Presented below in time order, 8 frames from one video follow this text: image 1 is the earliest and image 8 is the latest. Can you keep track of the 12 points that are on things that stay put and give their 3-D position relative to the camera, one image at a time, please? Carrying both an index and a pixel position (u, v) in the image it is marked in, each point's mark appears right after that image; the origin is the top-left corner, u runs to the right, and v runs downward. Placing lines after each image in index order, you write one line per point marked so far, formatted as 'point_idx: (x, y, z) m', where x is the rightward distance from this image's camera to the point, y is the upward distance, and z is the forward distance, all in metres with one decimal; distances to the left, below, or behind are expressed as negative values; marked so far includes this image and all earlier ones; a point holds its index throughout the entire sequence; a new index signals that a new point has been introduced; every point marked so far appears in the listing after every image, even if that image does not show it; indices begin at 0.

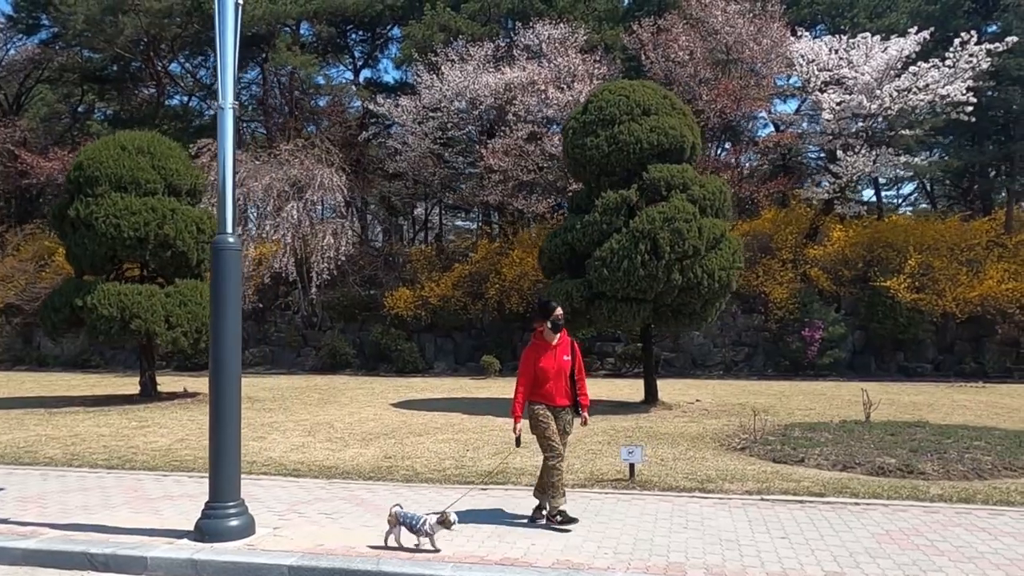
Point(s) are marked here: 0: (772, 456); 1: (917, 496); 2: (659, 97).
0: (+2.7, -1.7, +7.9) m
1: (+3.2, -1.7, +6.1) m
2: (+2.3, +2.9, +11.5) m
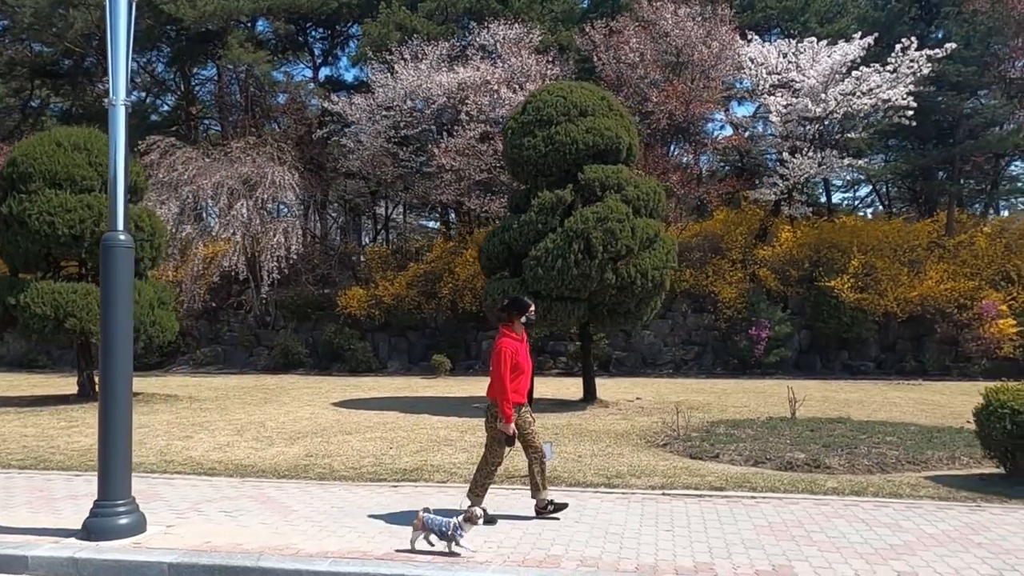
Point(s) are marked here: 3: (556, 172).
0: (+1.9, -1.7, +8.0) m
1: (+2.5, -1.7, +6.2) m
2: (+1.3, +2.9, +11.6) m
3: (+0.7, +1.8, +11.5) m
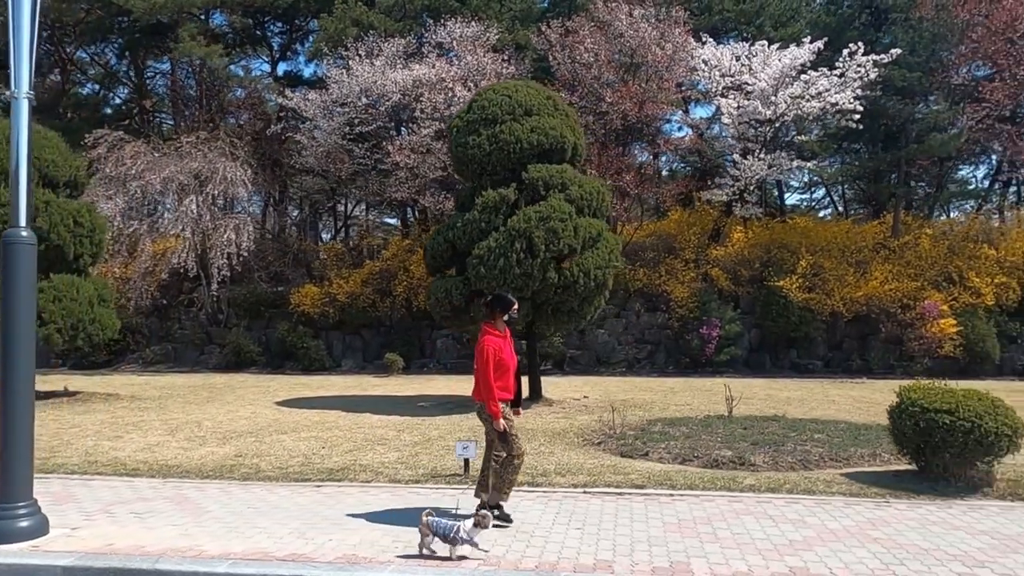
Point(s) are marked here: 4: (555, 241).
0: (+1.1, -1.7, +8.1) m
1: (+1.8, -1.7, +6.3) m
2: (+0.5, +2.9, +11.7) m
3: (-0.2, +1.8, +11.6) m
4: (+0.6, +0.7, +10.9) m
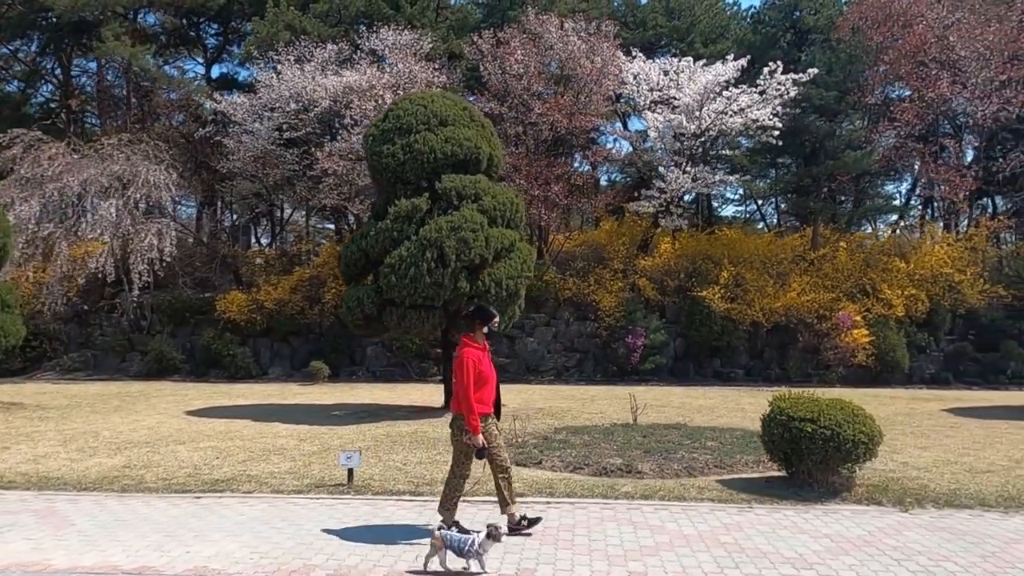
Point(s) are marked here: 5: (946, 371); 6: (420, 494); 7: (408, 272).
0: (0.0, -1.8, +8.2) m
1: (+0.8, -1.8, +6.5) m
2: (-0.8, +2.8, +11.8) m
3: (-1.5, +1.7, +11.6) m
4: (-0.7, +0.5, +11.0) m
5: (+11.4, -2.2, +20.0) m
6: (-0.8, -1.8, +6.5) m
7: (-1.5, +0.2, +11.0) m
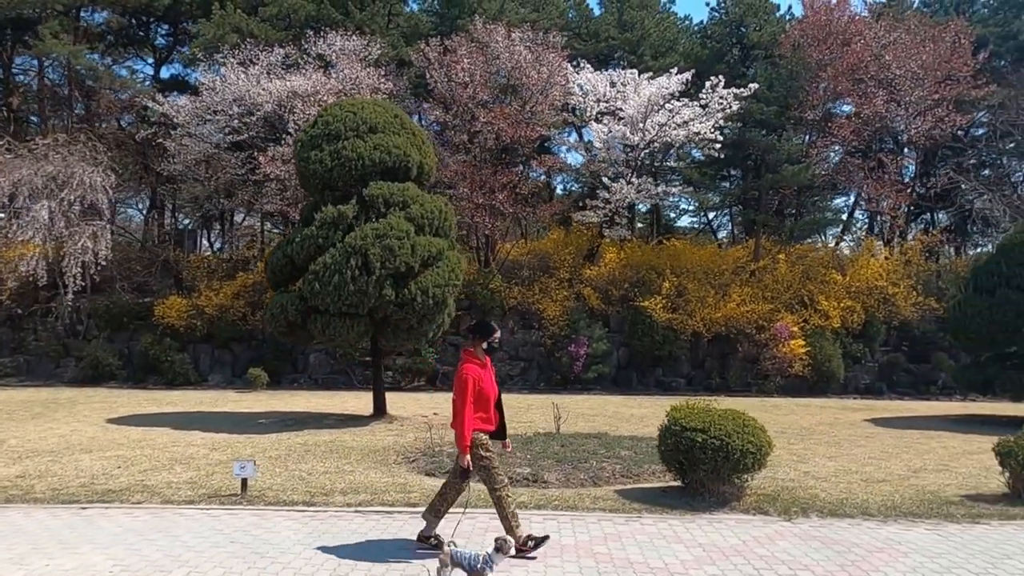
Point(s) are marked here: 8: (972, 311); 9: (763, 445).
0: (-0.9, -1.9, +8.2) m
1: (-0.1, -1.8, +6.5) m
2: (-1.9, +2.7, +11.8) m
3: (-2.6, +1.5, +11.5) m
4: (-1.7, +0.4, +10.9) m
5: (+9.9, -2.5, +20.4) m
6: (-1.7, -1.8, +6.4) m
7: (-2.6, +0.1, +10.9) m
8: (+7.5, -0.4, +12.4) m
9: (+2.1, -1.3, +6.4) m
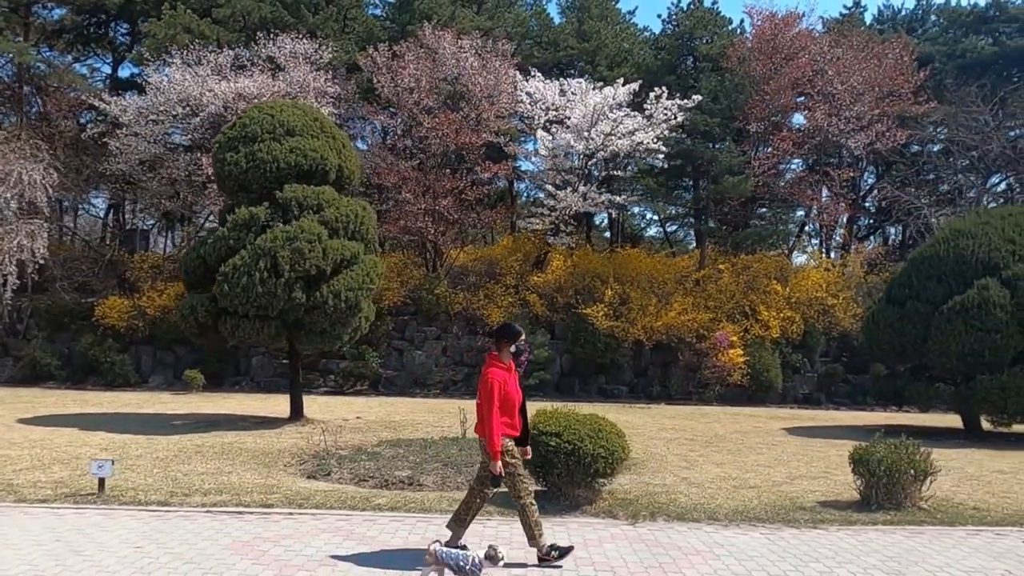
0: (-2.2, -2.0, +8.2) m
1: (-1.3, -1.9, +6.5) m
2: (-3.2, +2.6, +11.8) m
3: (-3.9, +1.5, +11.5) m
4: (-3.0, +0.4, +11.0) m
5: (+8.3, -2.8, +20.7) m
6: (-2.9, -1.8, +6.4) m
7: (-3.9, +0.1, +10.9) m
8: (+6.2, -0.6, +12.6) m
9: (+0.9, -1.4, +6.5) m
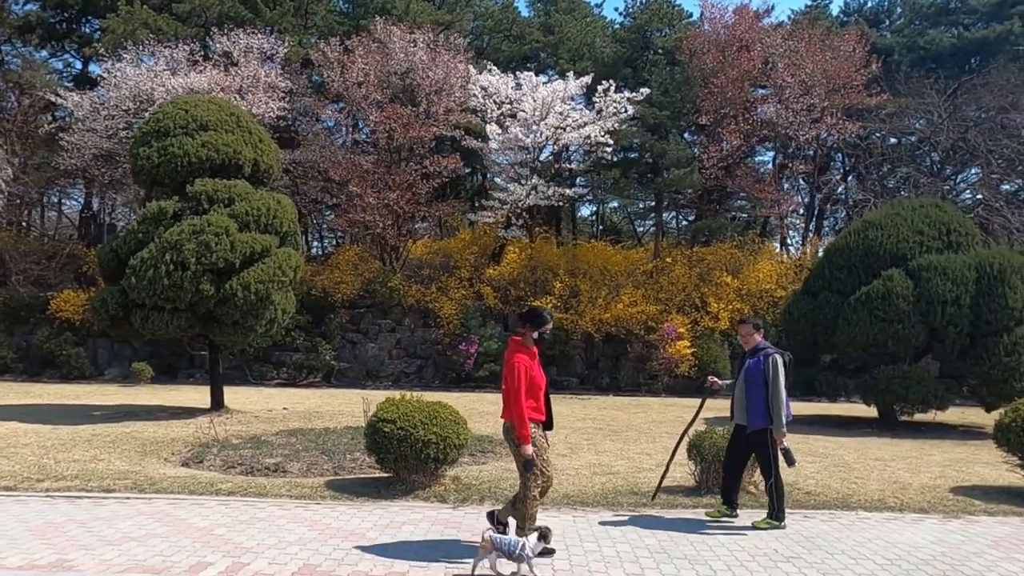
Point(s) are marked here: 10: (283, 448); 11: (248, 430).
0: (-3.6, -1.9, +8.4) m
1: (-2.7, -1.8, +6.7) m
2: (-4.6, +2.7, +11.9) m
3: (-5.3, +1.6, +11.7) m
4: (-4.4, +0.5, +11.1) m
5: (+7.0, -2.6, +20.8) m
6: (-4.3, -1.8, +6.6) m
7: (-5.3, +0.2, +11.1) m
8: (+4.8, -0.4, +12.7) m
9: (-0.5, -1.3, +6.7) m
10: (-2.7, -1.9, +9.0) m
11: (-3.6, -1.9, +10.4) m
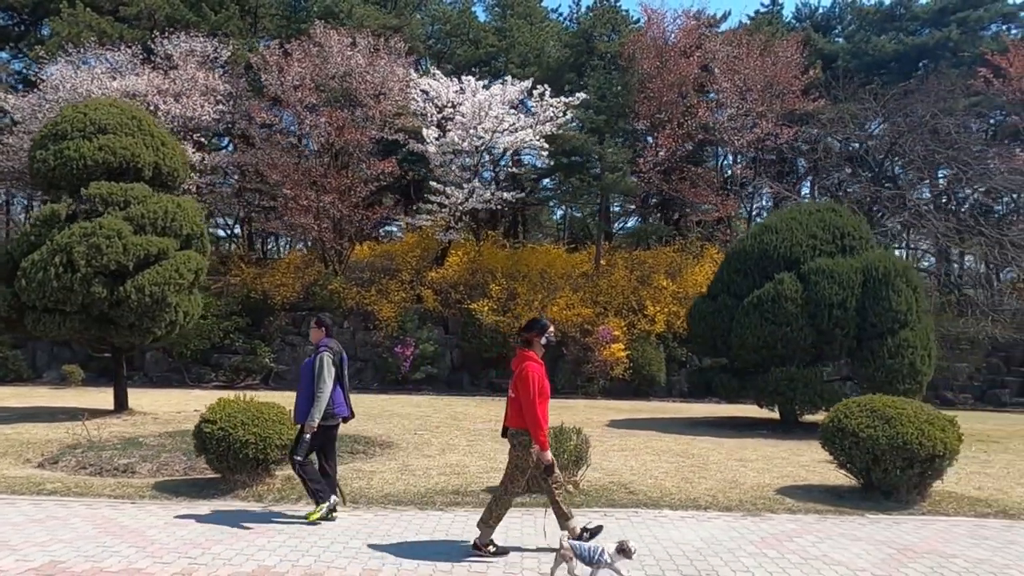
0: (-5.2, -1.9, +8.4) m
1: (-4.3, -1.8, +6.8) m
2: (-6.2, +2.7, +12.0) m
3: (-6.9, +1.6, +11.8) m
4: (-6.1, +0.5, +11.2) m
5: (+5.3, -2.7, +21.0) m
6: (-5.9, -1.8, +6.7) m
7: (-6.9, +0.2, +11.1) m
8: (+3.1, -0.5, +12.9) m
9: (-2.1, -1.3, +6.8) m
10: (-4.3, -1.9, +9.0) m
11: (-5.2, -2.0, +10.4) m
